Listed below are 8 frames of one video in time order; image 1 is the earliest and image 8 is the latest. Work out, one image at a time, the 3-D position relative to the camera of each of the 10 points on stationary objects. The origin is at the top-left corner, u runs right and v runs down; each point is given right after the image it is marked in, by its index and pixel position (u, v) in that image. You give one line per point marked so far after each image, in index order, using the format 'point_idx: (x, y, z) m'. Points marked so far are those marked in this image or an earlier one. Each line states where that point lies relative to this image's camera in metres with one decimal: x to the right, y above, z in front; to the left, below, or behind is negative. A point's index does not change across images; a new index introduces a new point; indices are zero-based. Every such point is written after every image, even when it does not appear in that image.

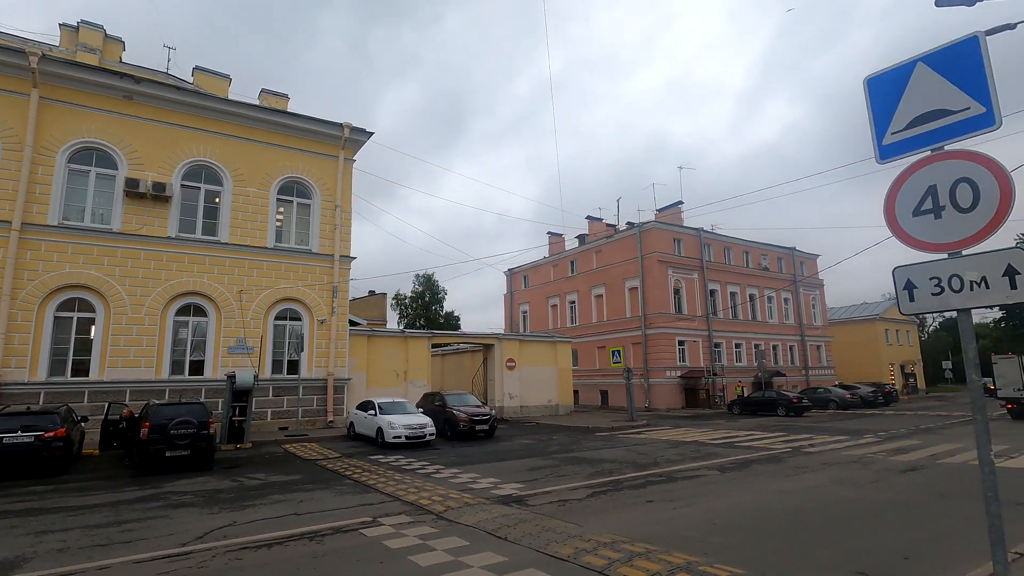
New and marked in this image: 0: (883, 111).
0: (+2.5, +1.2, +3.7) m
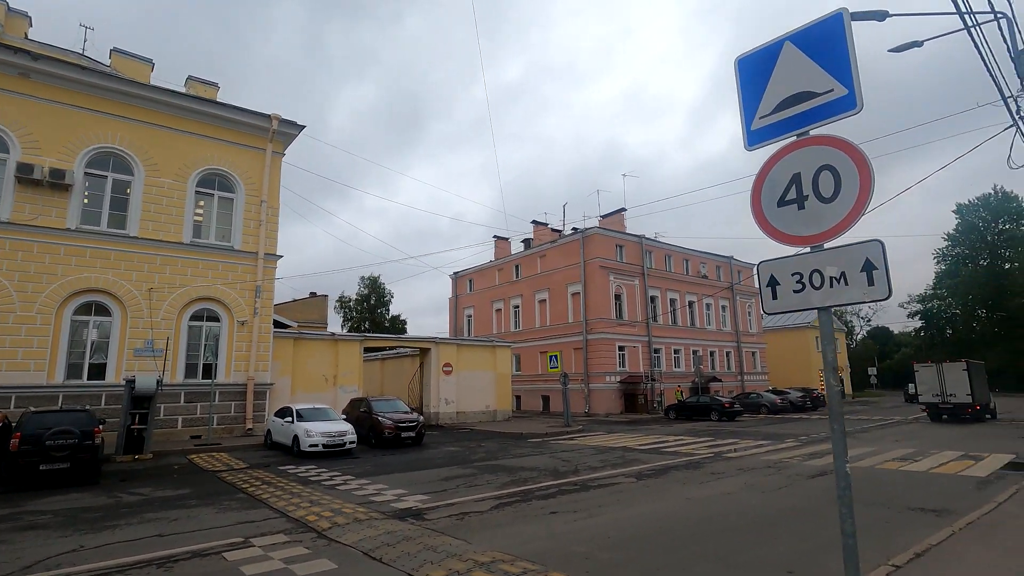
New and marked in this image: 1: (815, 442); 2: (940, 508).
0: (+1.5, +1.2, +3.4) m
1: (+9.0, -4.6, +15.9) m
2: (+5.6, -2.9, +7.1) m
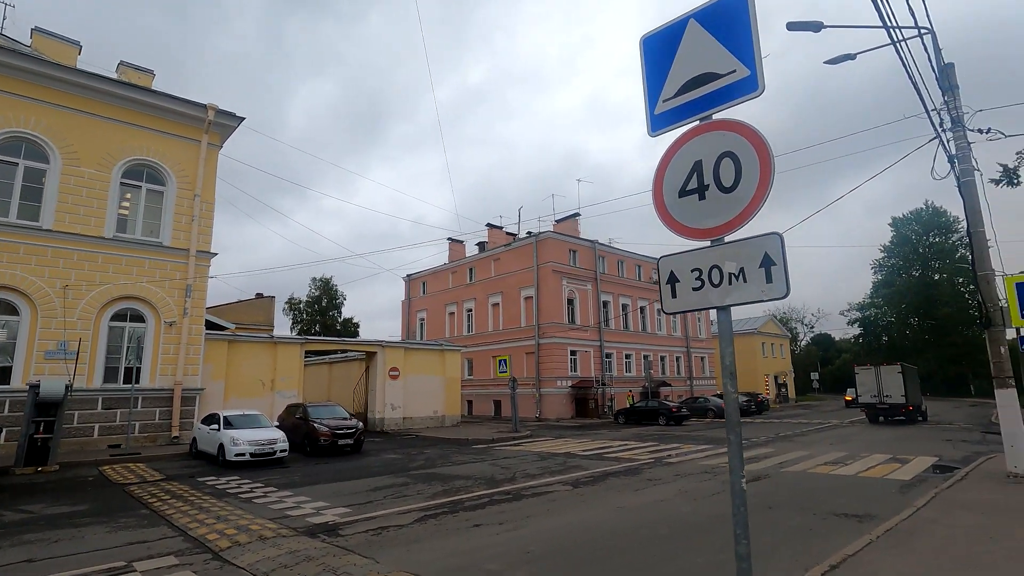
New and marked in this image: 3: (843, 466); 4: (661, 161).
0: (+0.9, +1.3, +3.2) m
1: (+7.3, -4.8, +16.1) m
2: (+4.6, -3.0, +7.1) m
3: (+7.0, -3.8, +11.3) m
4: (+0.9, +0.7, +3.1) m
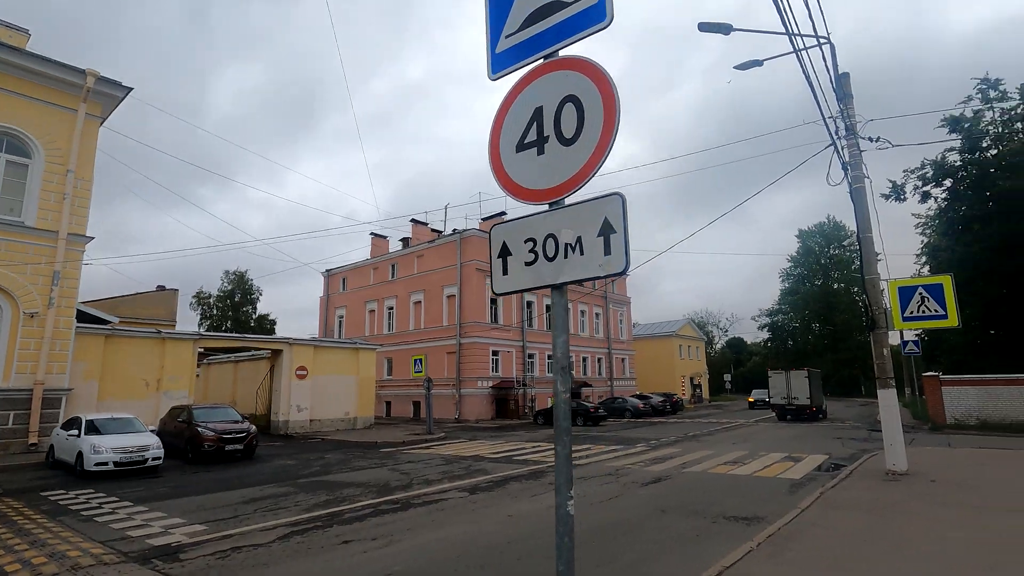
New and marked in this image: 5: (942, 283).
0: (-0.1, +1.4, +2.6) m
1: (+4.6, -4.8, +16.2) m
2: (+3.1, -2.9, +6.9) m
3: (+4.9, -3.8, +11.5) m
4: (-0.1, +0.8, +2.5) m
5: (+7.1, +0.1, +8.8) m
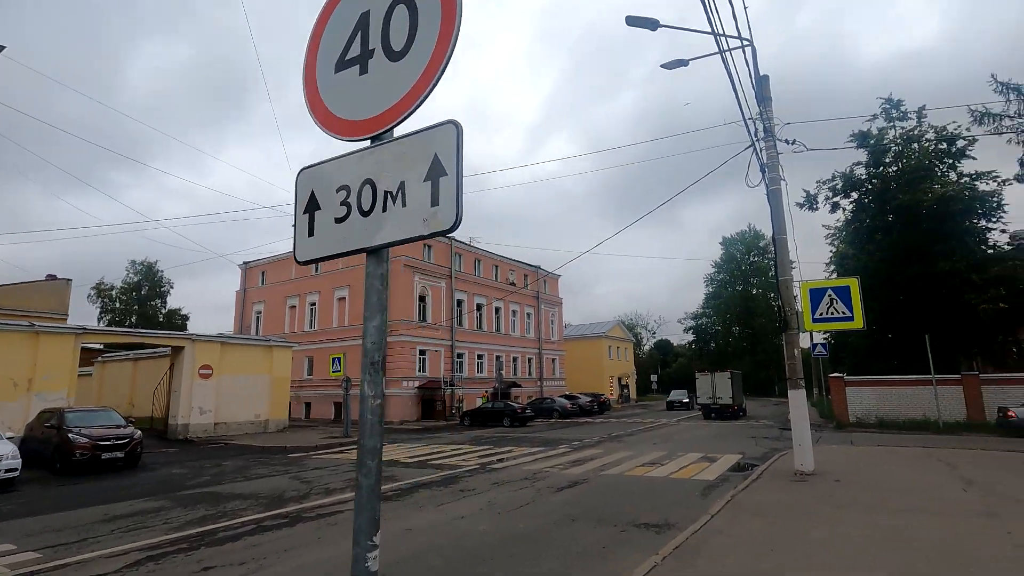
0: (-0.7, +1.5, +2.0) m
1: (+2.2, -4.8, +16.0) m
2: (+1.9, -2.9, +6.6) m
3: (+3.1, -3.8, +11.4) m
4: (-0.7, +0.9, +1.9) m
5: (+5.7, 0.0, +9.0) m
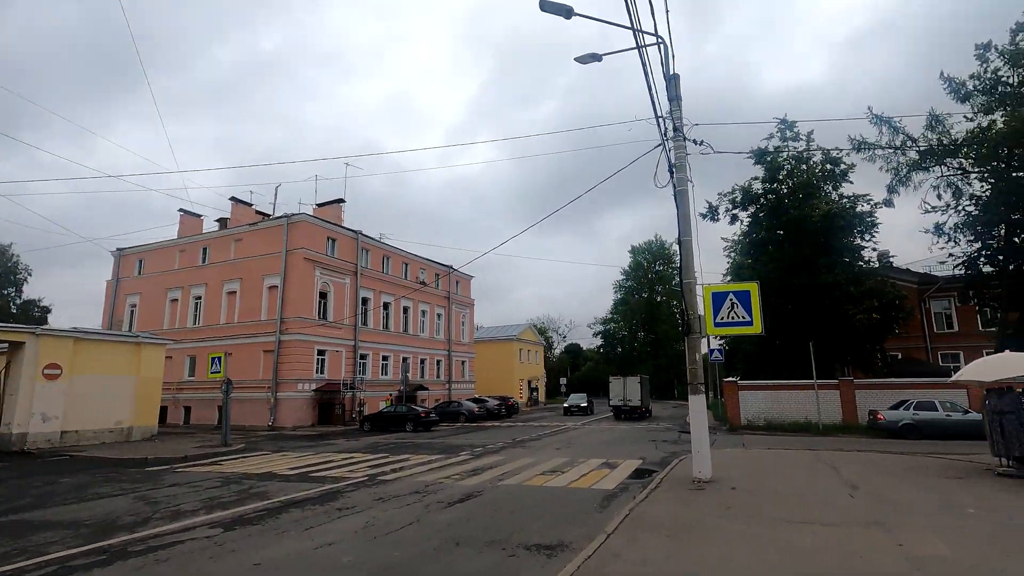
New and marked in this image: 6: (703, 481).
0: (-1.1, +1.6, +1.0) m
1: (-0.7, -4.8, +15.3) m
2: (+0.5, -2.9, +6.0) m
3: (+1.0, -3.8, +10.8) m
4: (-1.1, +1.1, +0.9) m
5: (+4.0, 0.0, +9.0) m
6: (+3.1, -3.1, +8.6) m
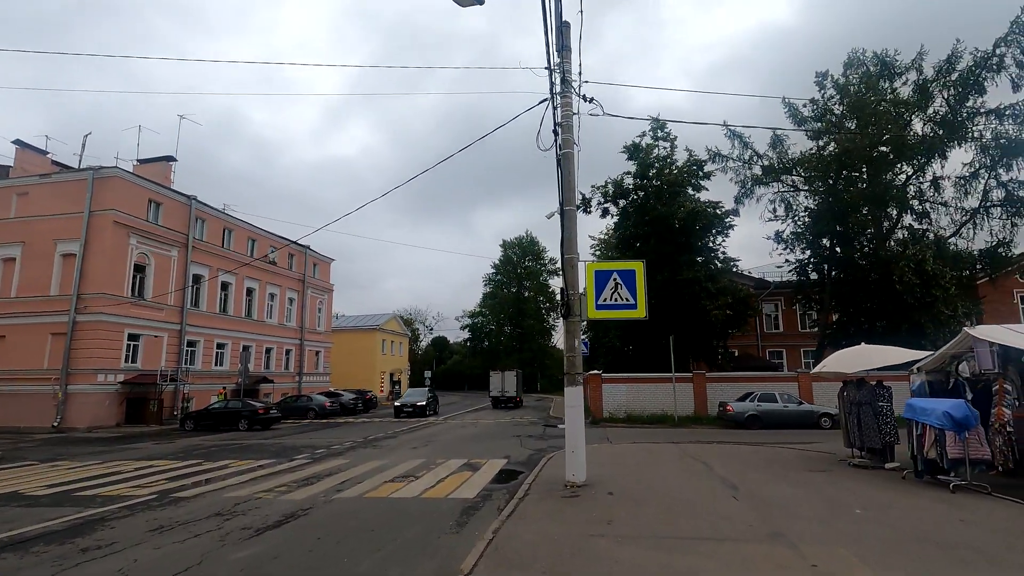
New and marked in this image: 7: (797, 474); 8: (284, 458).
0: (-1.1, +2.0, -0.9) m
1: (-4.5, -4.1, +13.1) m
2: (-1.0, -2.4, +4.3) m
3: (-1.7, -3.3, +9.2) m
4: (-1.2, +1.5, -1.0) m
5: (+1.8, +0.3, +8.0) m
6: (+0.9, -2.8, +7.5) m
7: (+4.4, -2.8, +8.2) m
8: (-5.6, -4.2, +13.2) m
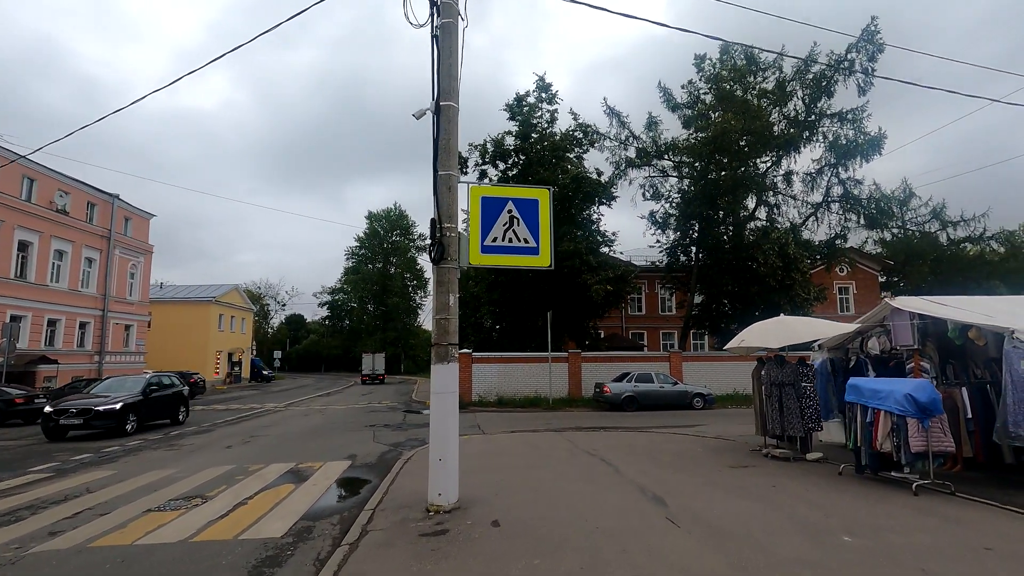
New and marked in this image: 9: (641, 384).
0: (-0.4, +2.4, -3.7) m
1: (-7.3, -3.1, +9.2) m
2: (-1.7, -1.8, +1.5) m
3: (-3.6, -2.5, +6.1) m
4: (-0.4, +1.9, -3.8) m
5: (+0.3, +0.9, +5.7) m
6: (-0.7, -2.1, +5.1) m
7: (+2.5, -2.3, +6.6) m
8: (-8.4, -3.1, +9.1) m
9: (+4.2, -3.1, +17.2) m
